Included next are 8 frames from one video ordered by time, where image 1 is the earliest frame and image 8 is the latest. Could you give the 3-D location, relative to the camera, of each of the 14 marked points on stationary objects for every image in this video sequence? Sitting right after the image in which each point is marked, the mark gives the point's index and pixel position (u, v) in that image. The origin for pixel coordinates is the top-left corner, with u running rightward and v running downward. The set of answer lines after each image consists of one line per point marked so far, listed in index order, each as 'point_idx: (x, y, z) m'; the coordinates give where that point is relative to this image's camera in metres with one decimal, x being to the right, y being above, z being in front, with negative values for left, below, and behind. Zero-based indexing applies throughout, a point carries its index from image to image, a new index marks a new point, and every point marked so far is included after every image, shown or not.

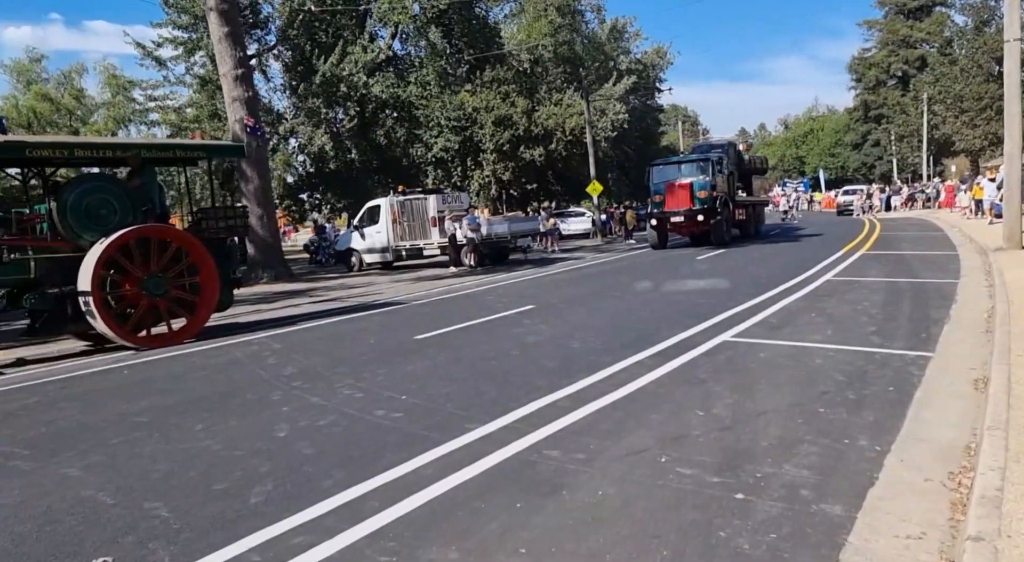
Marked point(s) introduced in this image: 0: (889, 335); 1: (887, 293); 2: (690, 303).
0: (+4.4, -0.6, +8.4) m
1: (+6.2, -0.2, +12.0) m
2: (+2.7, -0.3, +10.9) m
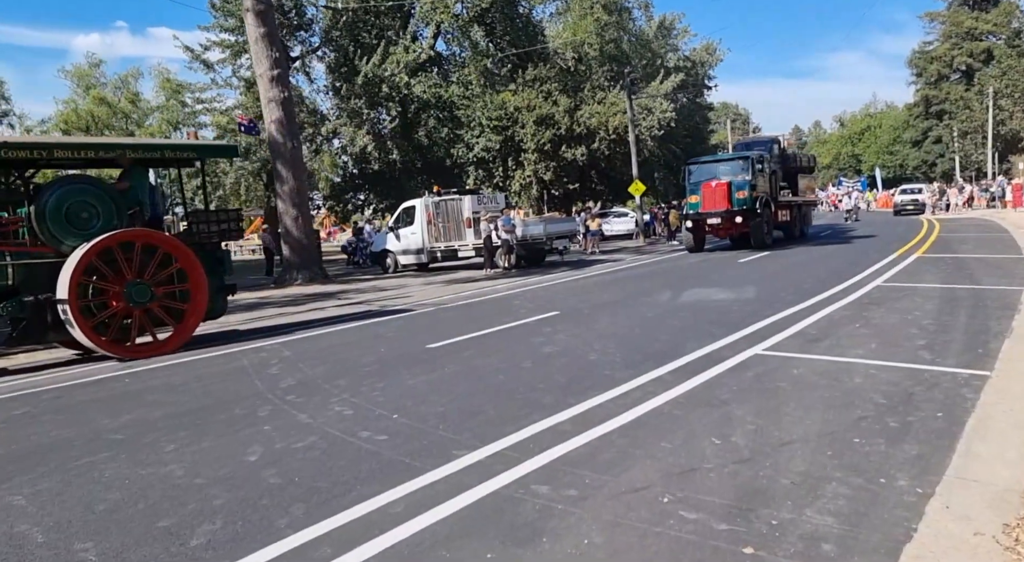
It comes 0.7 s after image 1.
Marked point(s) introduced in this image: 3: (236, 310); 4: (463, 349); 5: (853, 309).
0: (+4.5, -0.7, +7.6) m
1: (+6.6, -0.3, +11.1) m
2: (+3.0, -0.4, +10.2) m
3: (-6.0, -0.6, +15.8) m
4: (-0.6, -0.8, +8.4) m
5: (+4.7, -0.4, +10.1) m
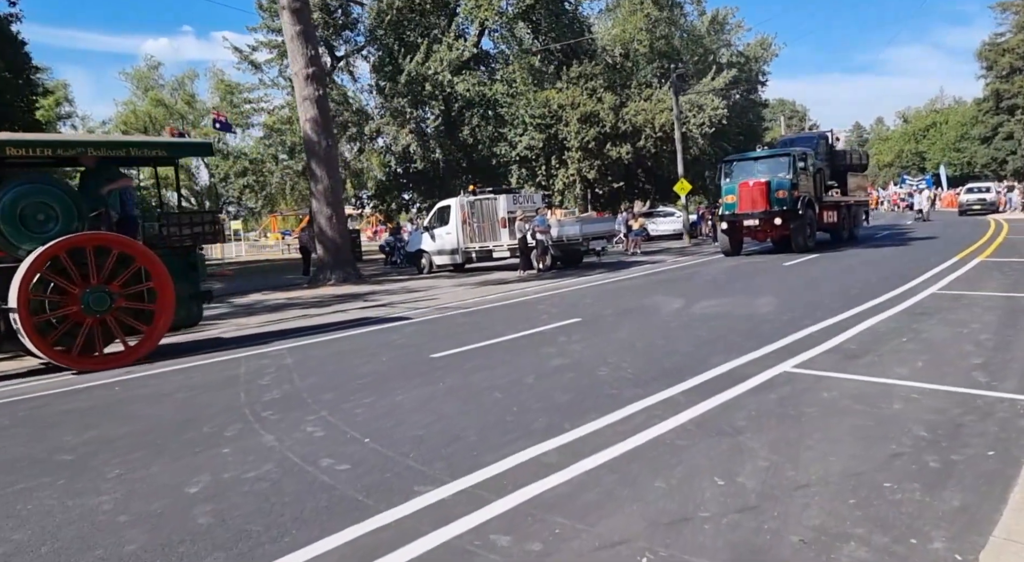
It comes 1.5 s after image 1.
0: (+4.6, -0.8, +6.8) m
1: (+6.9, -0.4, +10.1) m
2: (+3.2, -0.5, +9.5) m
3: (-5.4, -0.7, +15.6) m
4: (-0.5, -0.8, +7.8) m
5: (+4.9, -0.5, +9.2) m
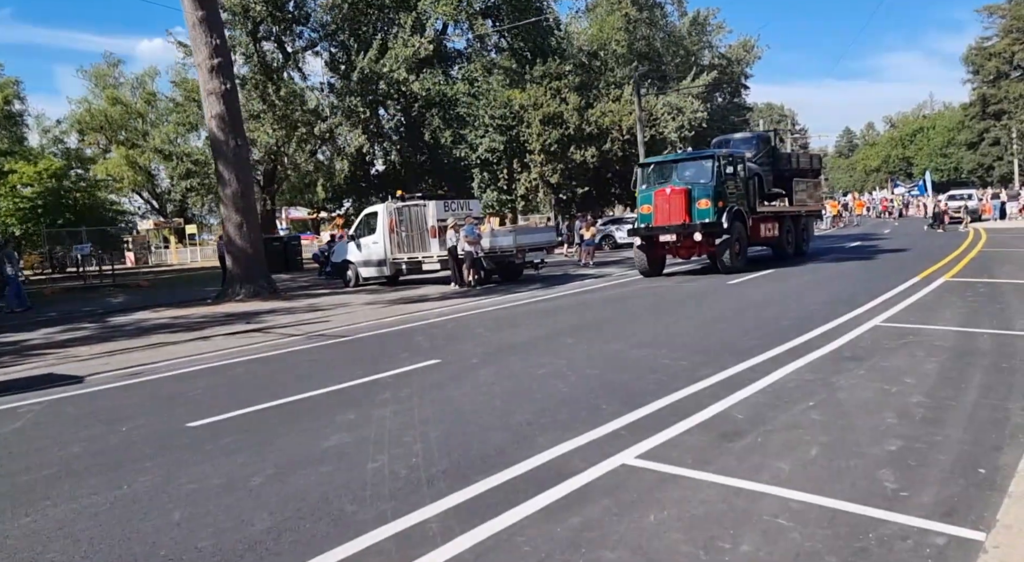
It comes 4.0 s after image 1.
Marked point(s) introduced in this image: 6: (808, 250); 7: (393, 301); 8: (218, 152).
0: (+2.7, -1.2, +4.8) m
1: (+5.0, -0.8, +8.2) m
2: (+1.4, -0.9, +7.6) m
3: (-7.3, -1.0, +13.6) m
4: (-2.3, -1.2, +5.9) m
5: (+3.1, -0.9, +7.3) m
6: (+7.9, +0.8, +19.6) m
7: (-3.0, -0.5, +18.0) m
8: (-7.9, +3.5, +19.6) m
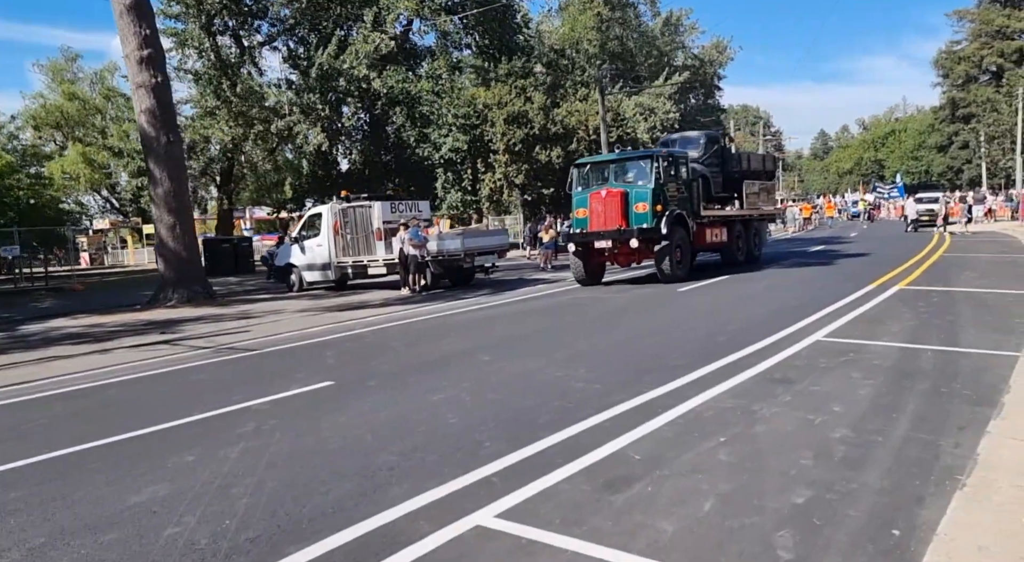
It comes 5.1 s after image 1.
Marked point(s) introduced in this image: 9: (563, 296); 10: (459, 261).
0: (+1.8, -1.4, +4.1) m
1: (+4.0, -1.0, +7.5) m
2: (+0.4, -1.1, +6.8) m
3: (-8.5, -1.2, +12.6) m
4: (-3.3, -1.4, +5.0) m
5: (+2.1, -1.1, +6.6) m
6: (+6.6, +0.7, +19.0) m
7: (-4.3, -0.6, +17.1) m
8: (-9.3, +3.4, +18.6) m
9: (+1.1, -0.3, +15.3) m
10: (-1.4, +0.5, +19.4) m
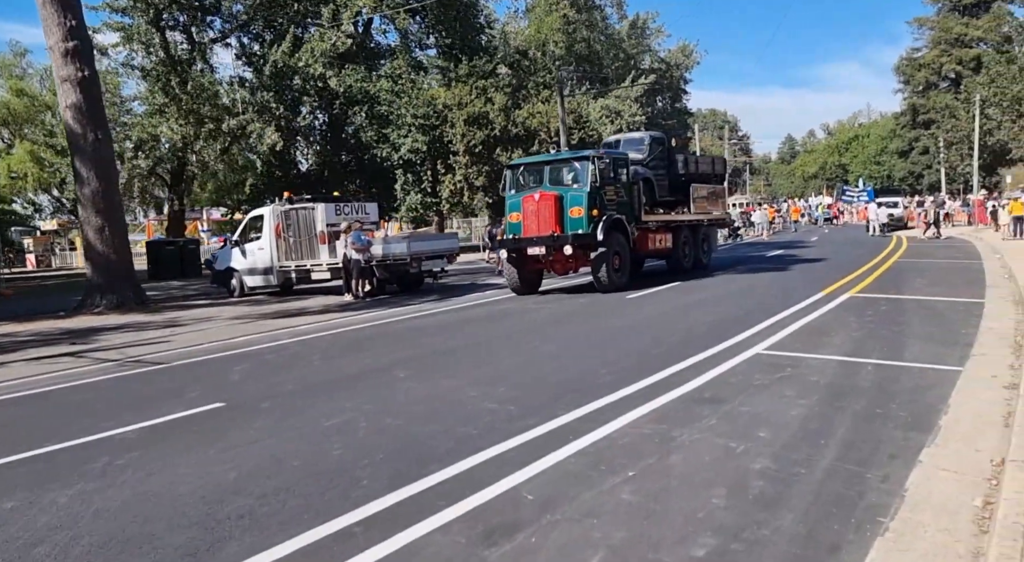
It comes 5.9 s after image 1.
0: (+1.0, -1.5, +3.5) m
1: (+3.1, -1.1, +7.1) m
2: (-0.5, -1.2, +6.2) m
3: (-9.6, -1.3, +11.6) m
4: (-4.1, -1.5, +4.2) m
5: (+1.2, -1.2, +6.0) m
6: (+5.2, +0.5, +18.6) m
7: (-5.5, -0.7, +16.3) m
8: (-10.6, +3.2, +17.6) m
9: (-0.1, -0.5, +14.7) m
10: (-2.7, +0.4, +18.7) m
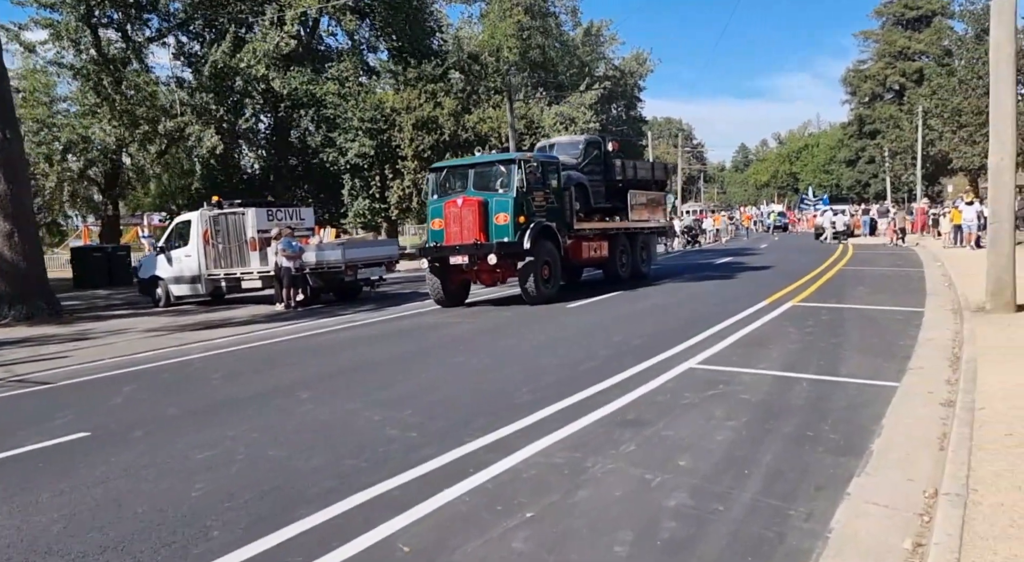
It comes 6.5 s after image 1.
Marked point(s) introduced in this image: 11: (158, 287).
0: (+0.4, -1.6, +3.0) m
1: (+2.2, -1.2, +6.6) m
2: (-1.3, -1.3, +5.5) m
3: (-10.6, -1.4, +10.4) m
4: (-4.7, -1.6, +3.4) m
5: (+0.5, -1.3, +5.4) m
6: (+3.8, +0.3, +18.3) m
7: (-6.9, -0.9, +15.3) m
8: (-12.0, +3.0, +16.4) m
9: (-1.3, -0.6, +14.1) m
10: (-4.2, +0.2, +17.9) m
11: (-9.5, -0.1, +19.4) m
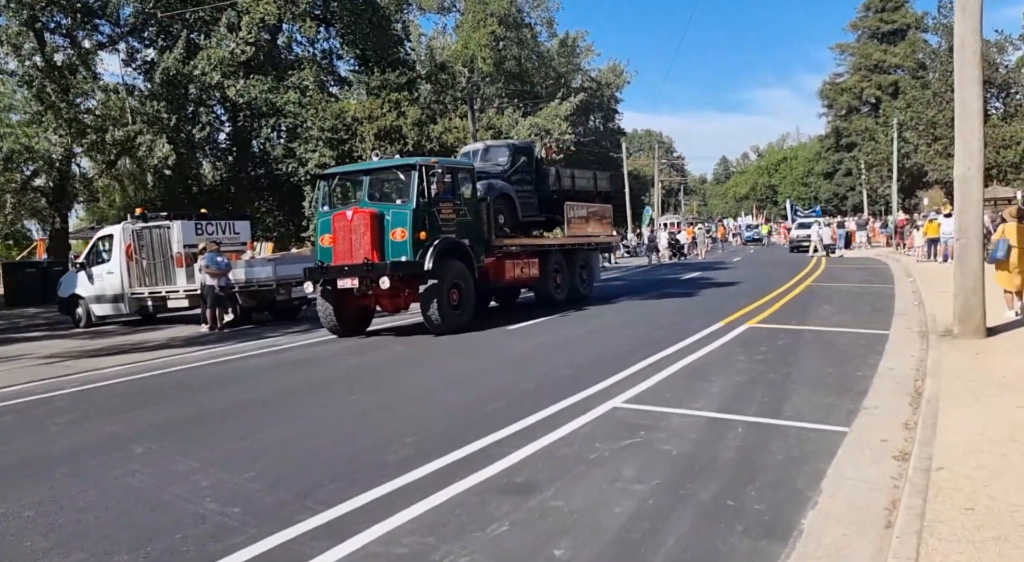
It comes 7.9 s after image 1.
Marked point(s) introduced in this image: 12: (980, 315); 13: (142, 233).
0: (-0.5, -1.8, +1.8) m
1: (+1.2, -1.5, +5.5) m
2: (-2.3, -1.5, +4.3) m
3: (-11.7, -1.8, +9.0) m
4: (-5.7, -1.8, +2.1) m
5: (-0.5, -1.5, +4.3) m
6: (+2.5, -0.1, +17.2) m
7: (-8.1, -1.3, +14.0) m
8: (-13.2, +2.6, +15.0) m
9: (-2.5, -1.0, +12.9) m
10: (-5.5, -0.3, +16.7) m
11: (-10.8, -0.6, +18.1) m
12: (+6.9, -0.5, +10.7) m
13: (-8.8, +1.2, +17.2) m
